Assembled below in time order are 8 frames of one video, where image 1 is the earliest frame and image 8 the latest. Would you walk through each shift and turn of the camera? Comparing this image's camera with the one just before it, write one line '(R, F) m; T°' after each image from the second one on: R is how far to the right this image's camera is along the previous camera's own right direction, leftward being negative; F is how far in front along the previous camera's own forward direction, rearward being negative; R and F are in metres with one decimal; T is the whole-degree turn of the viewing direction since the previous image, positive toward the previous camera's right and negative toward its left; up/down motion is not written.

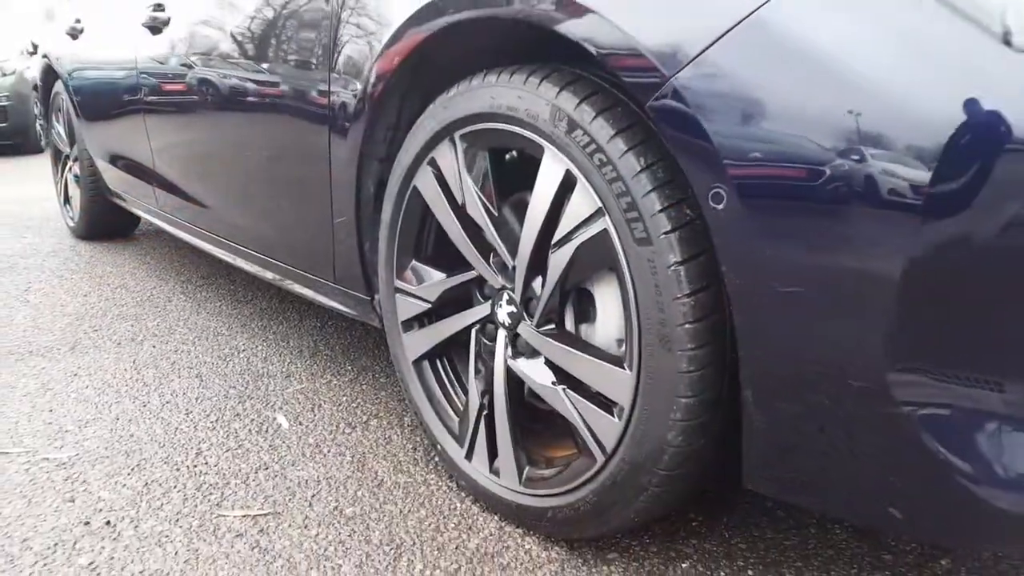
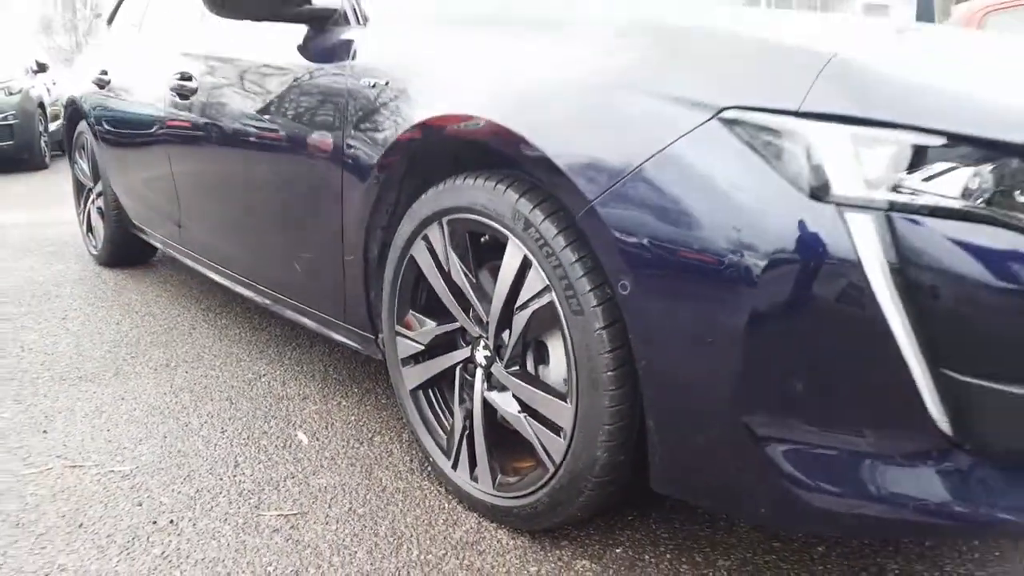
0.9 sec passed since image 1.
(0.0, -0.4) m; 0°
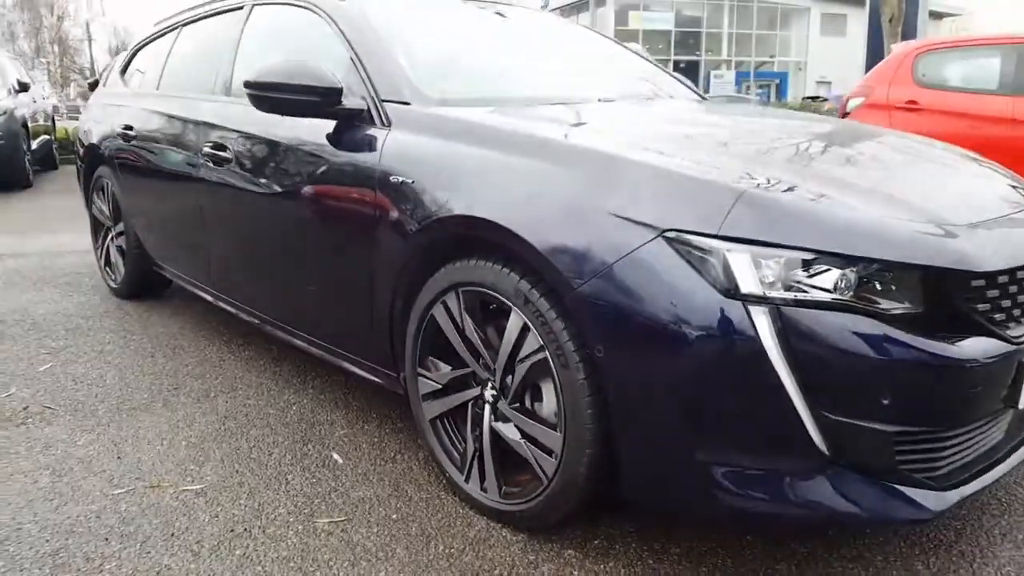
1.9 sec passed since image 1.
(-0.1, -0.5) m; +2°
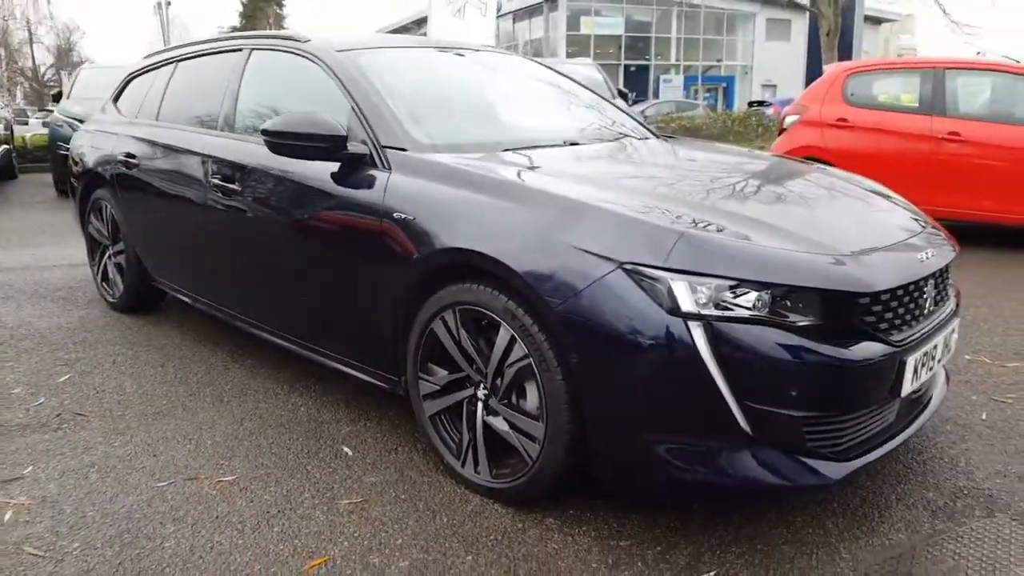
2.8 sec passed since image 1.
(-0.1, -0.4) m; +3°
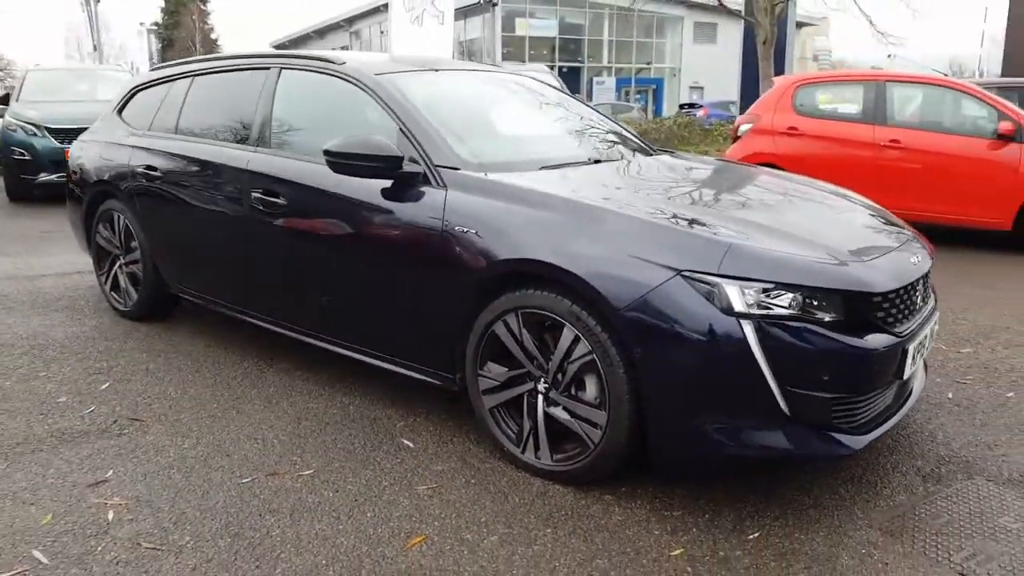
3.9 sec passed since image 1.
(-0.5, -0.3) m; +5°
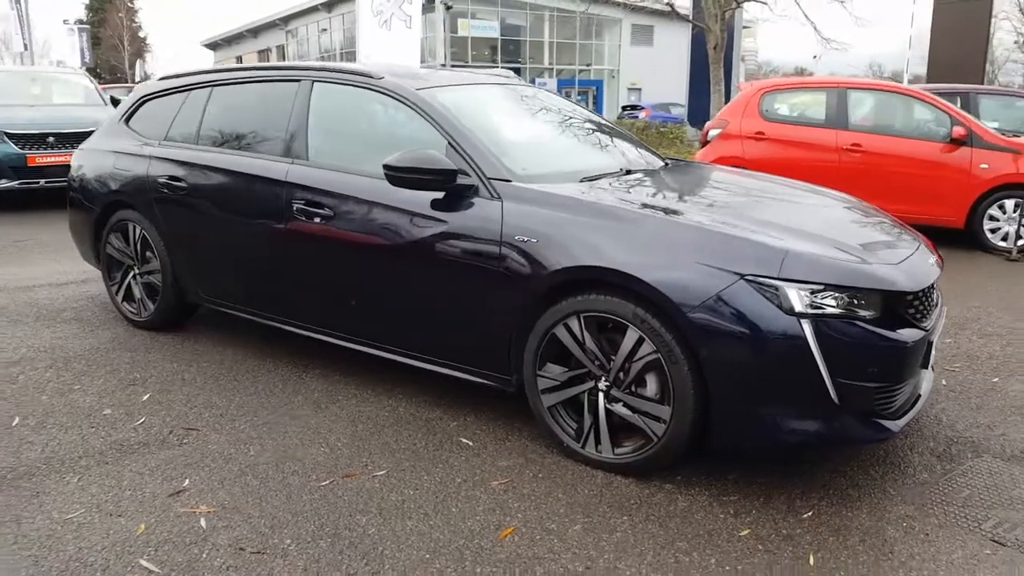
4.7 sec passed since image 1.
(-0.5, -0.2) m; +5°
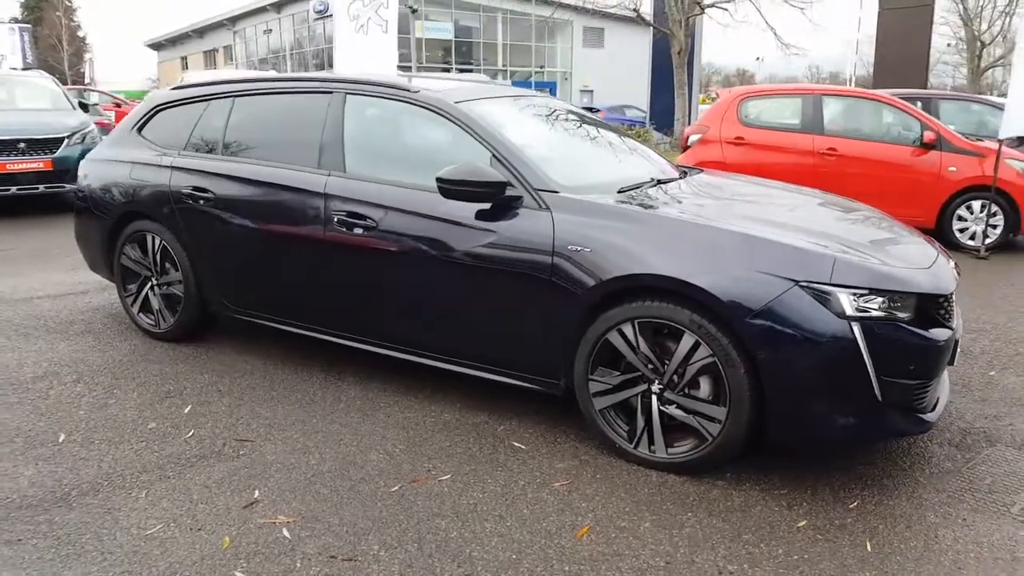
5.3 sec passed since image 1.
(-0.5, -0.1) m; +4°
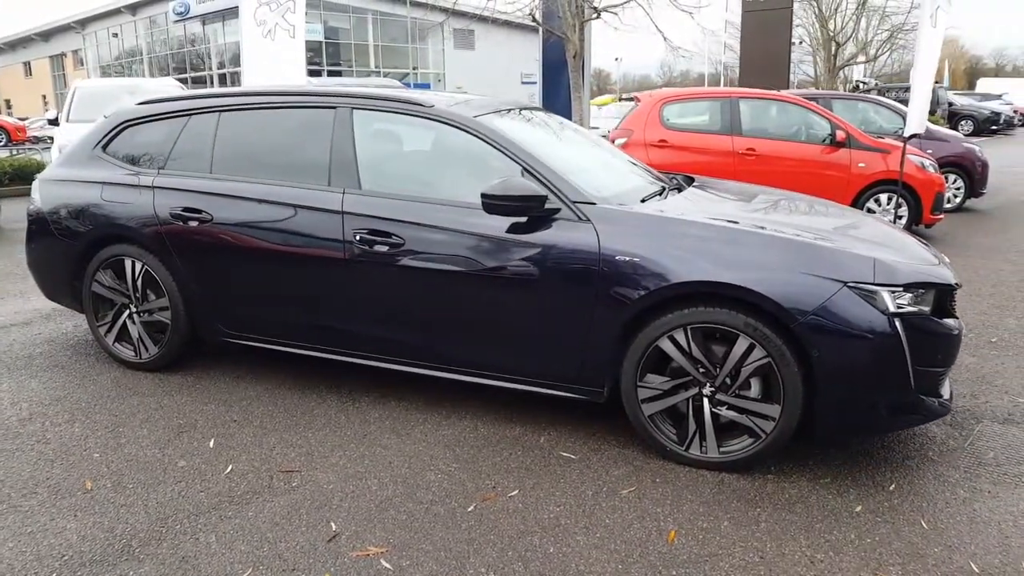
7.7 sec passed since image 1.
(-0.7, 0.0) m; +9°
